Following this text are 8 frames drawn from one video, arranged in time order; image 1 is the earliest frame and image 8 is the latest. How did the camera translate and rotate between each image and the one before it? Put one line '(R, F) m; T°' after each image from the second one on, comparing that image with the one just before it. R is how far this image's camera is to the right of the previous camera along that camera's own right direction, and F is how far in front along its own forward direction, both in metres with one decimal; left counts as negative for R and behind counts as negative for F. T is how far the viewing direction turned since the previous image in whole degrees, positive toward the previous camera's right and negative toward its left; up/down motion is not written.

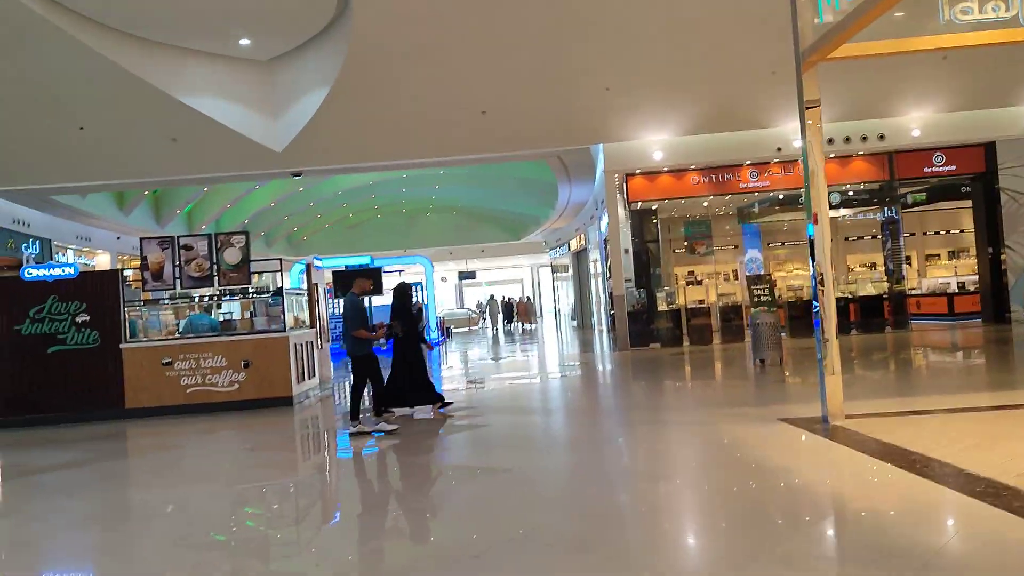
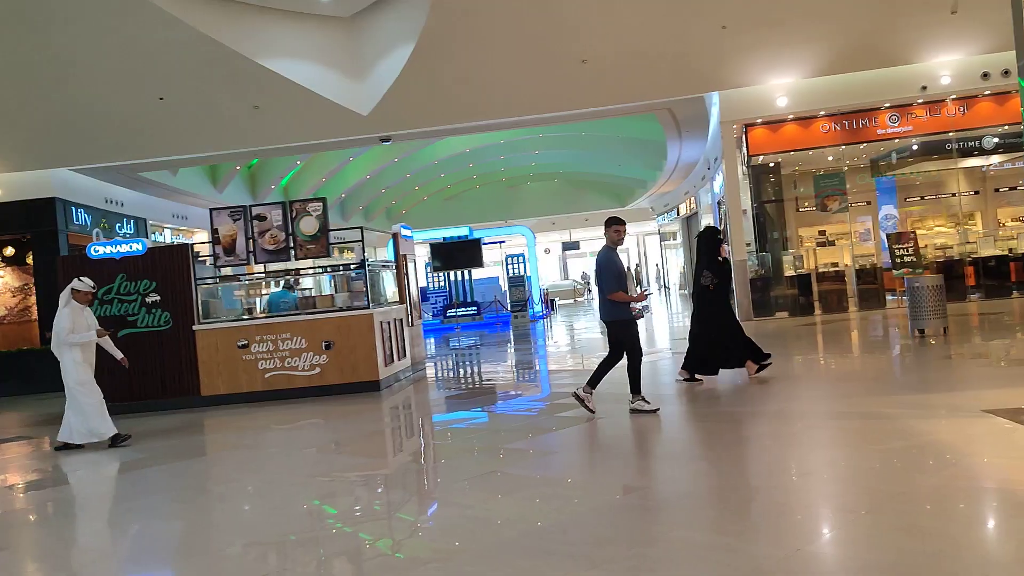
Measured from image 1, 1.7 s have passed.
(-0.1, +1.0) m; -7°
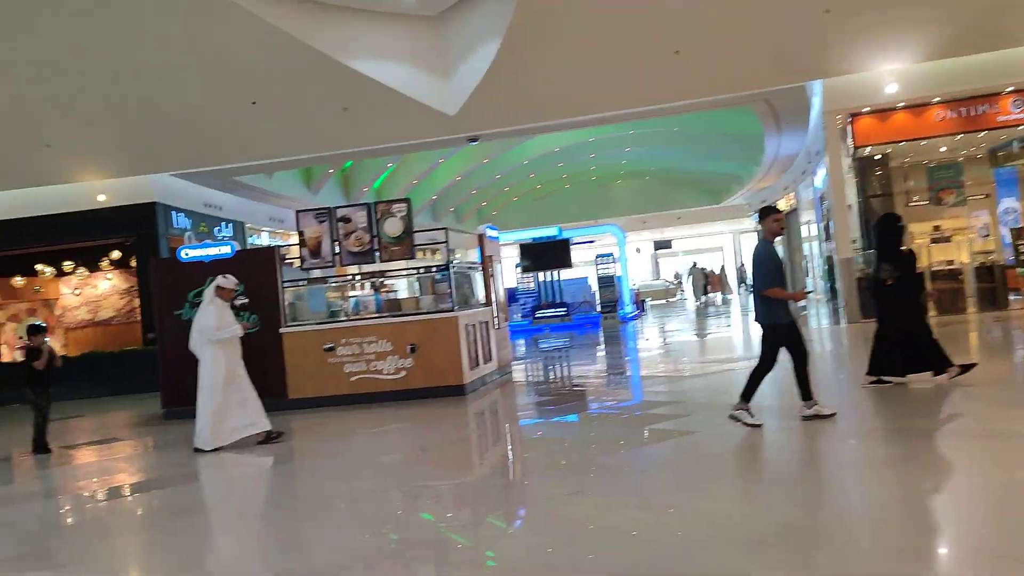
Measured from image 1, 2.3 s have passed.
(0.0, +0.2) m; -6°
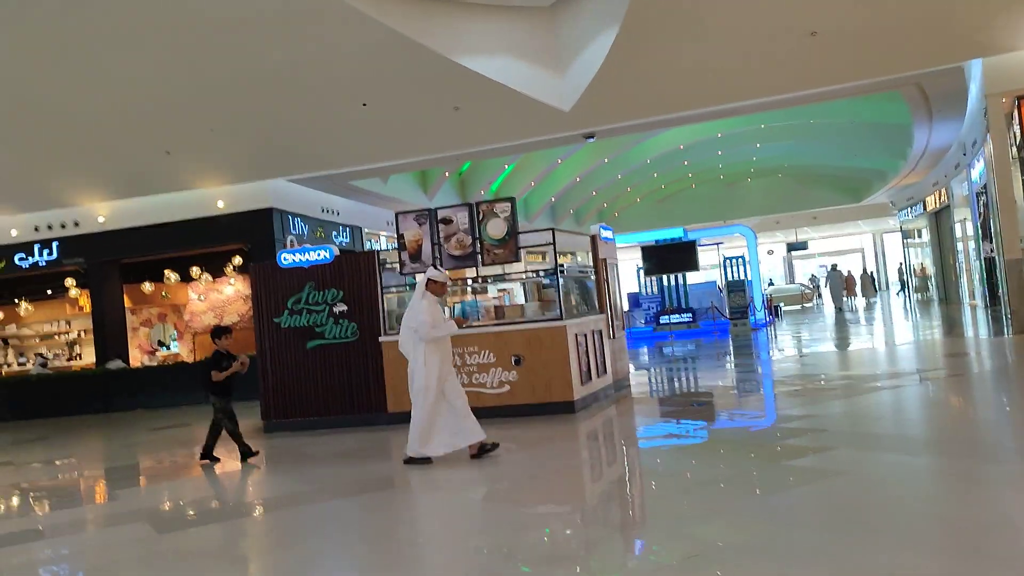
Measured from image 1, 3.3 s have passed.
(+0.1, +0.6) m; -8°
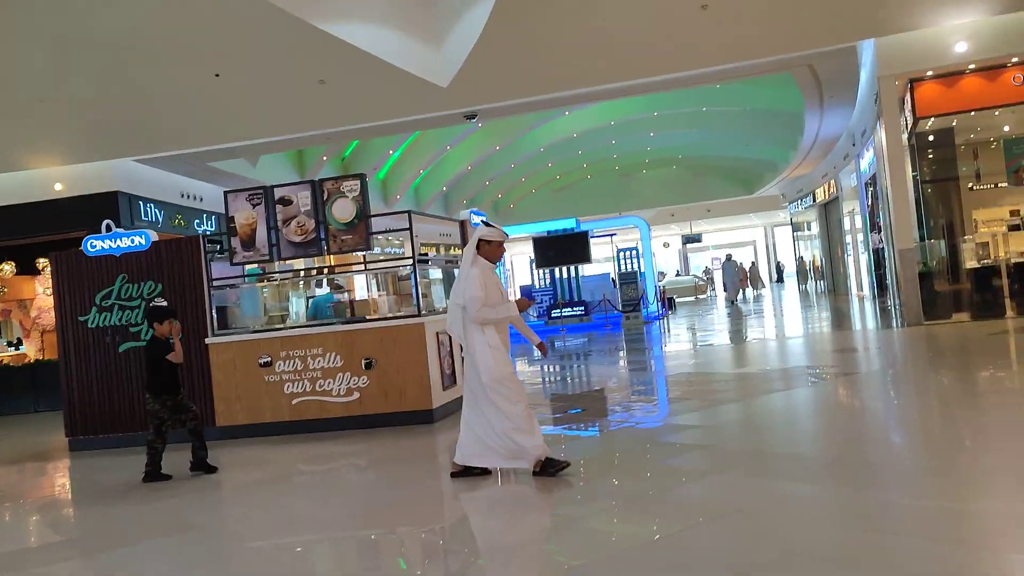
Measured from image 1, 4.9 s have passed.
(+0.3, +0.8) m; +6°
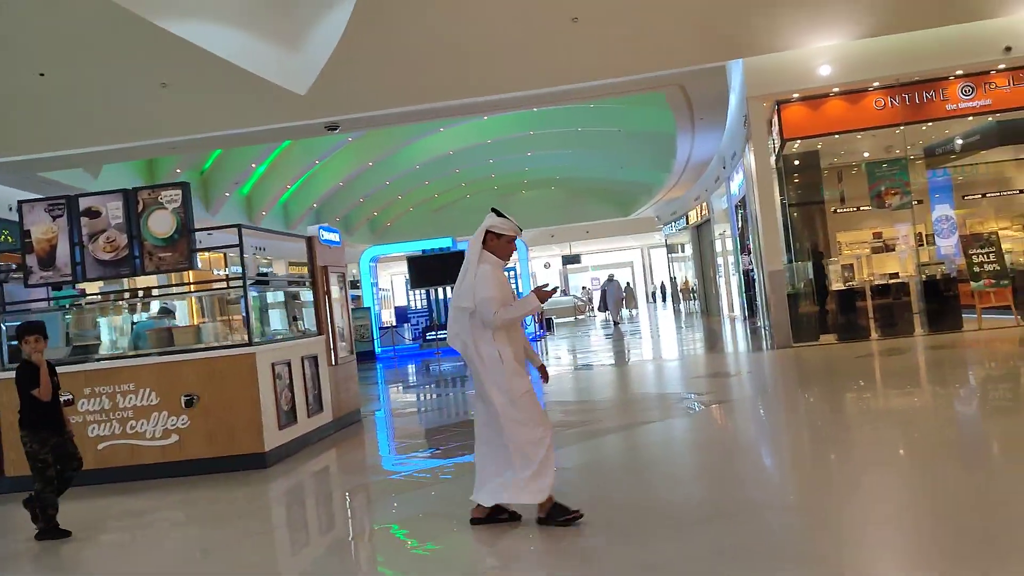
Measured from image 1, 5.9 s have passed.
(+0.2, +0.5) m; +8°
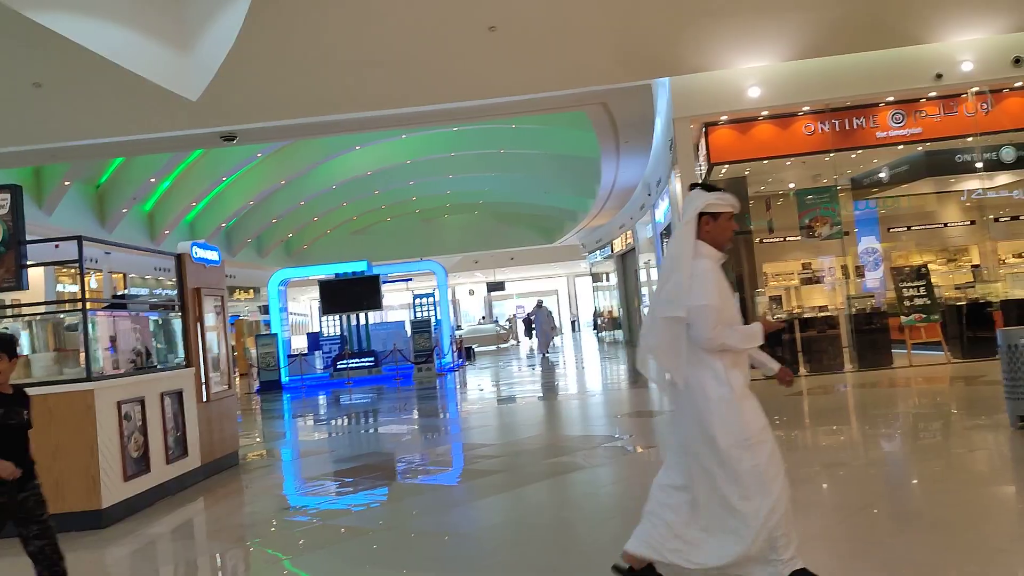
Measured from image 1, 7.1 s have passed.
(+0.1, +0.6) m; +5°
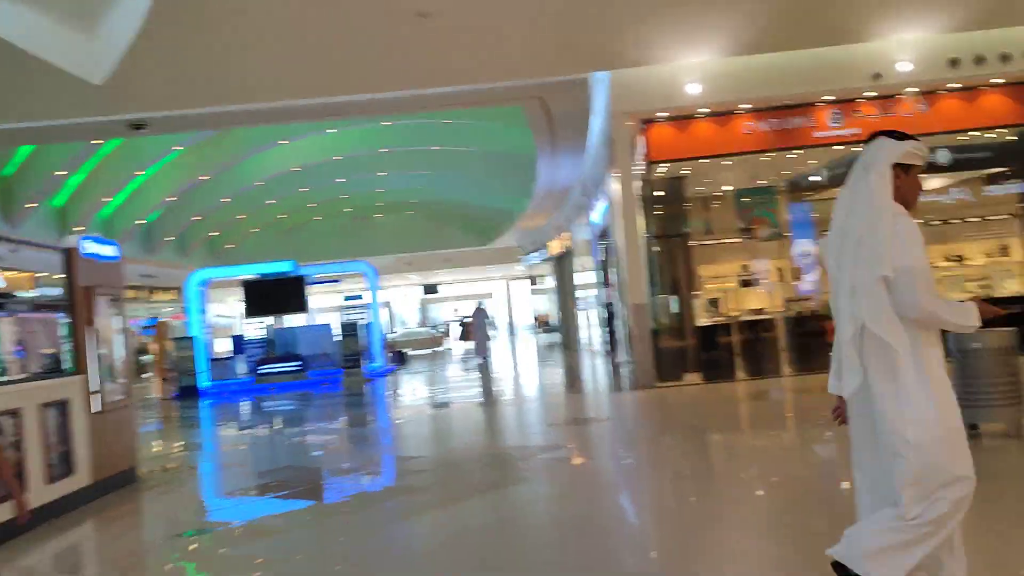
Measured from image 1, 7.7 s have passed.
(0.0, +0.3) m; +4°
